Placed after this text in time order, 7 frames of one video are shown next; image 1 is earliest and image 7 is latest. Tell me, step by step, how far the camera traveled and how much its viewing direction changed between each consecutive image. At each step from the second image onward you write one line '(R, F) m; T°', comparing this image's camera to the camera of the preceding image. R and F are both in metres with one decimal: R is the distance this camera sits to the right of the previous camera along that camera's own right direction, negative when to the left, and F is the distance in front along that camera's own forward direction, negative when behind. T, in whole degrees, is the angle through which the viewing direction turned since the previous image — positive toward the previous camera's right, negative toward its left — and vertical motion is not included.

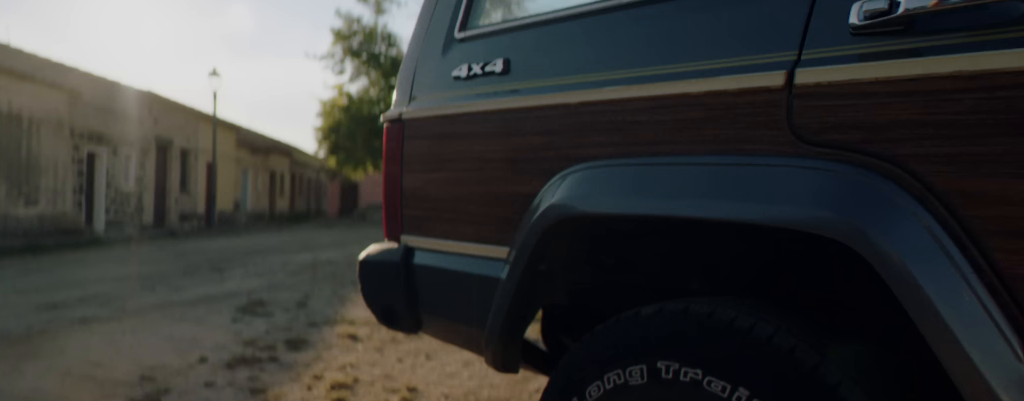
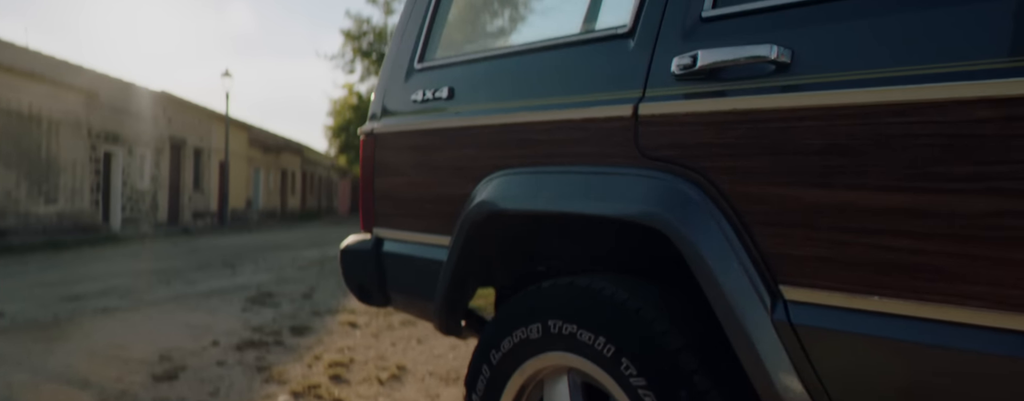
(+0.2, -0.4) m; -1°
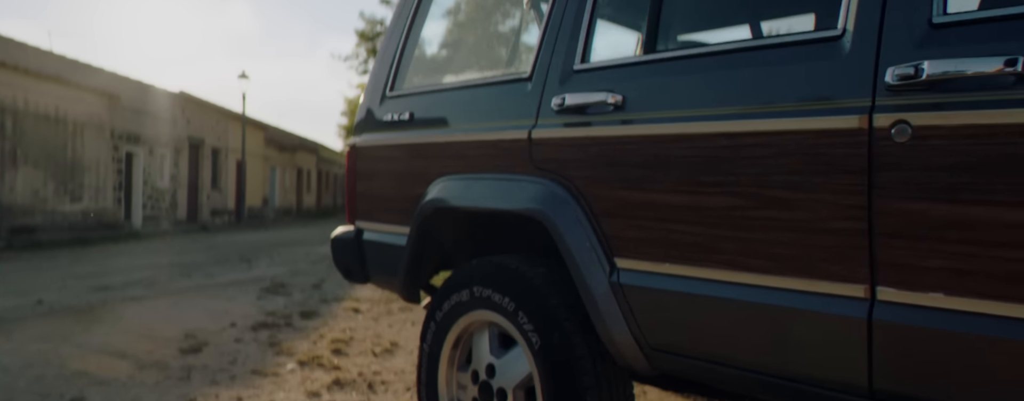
(+0.2, -0.5) m; -1°
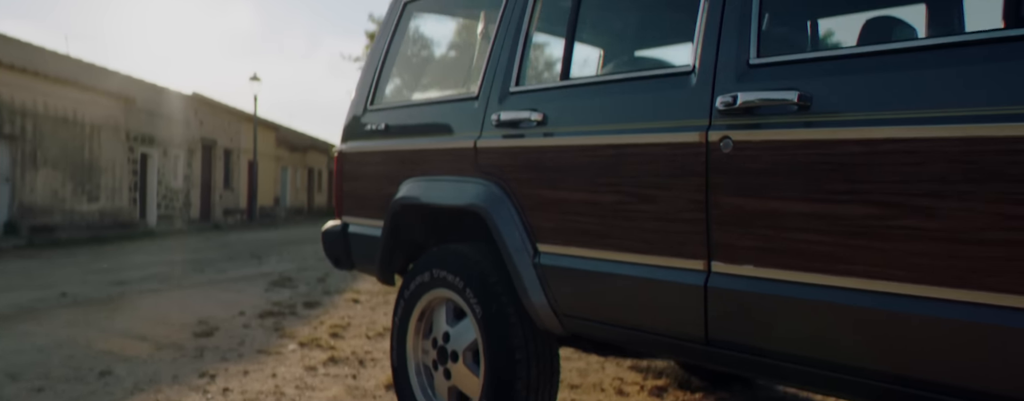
(+0.2, -0.4) m; -1°
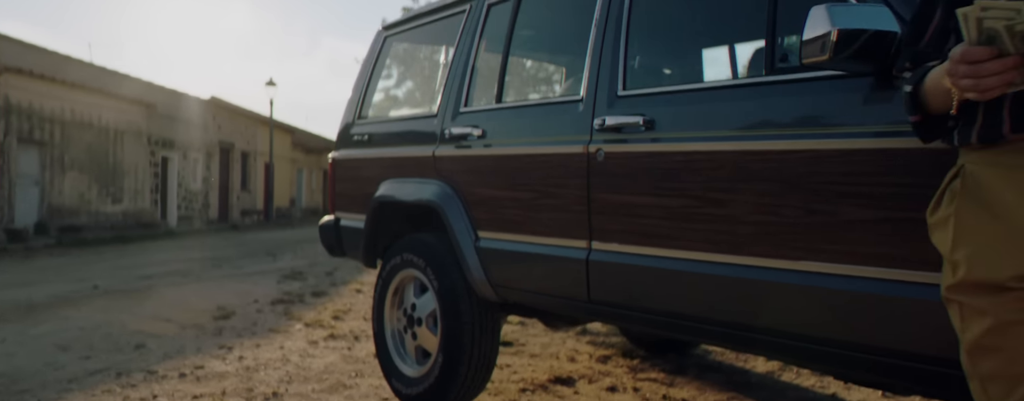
(+0.3, -0.6) m; -1°
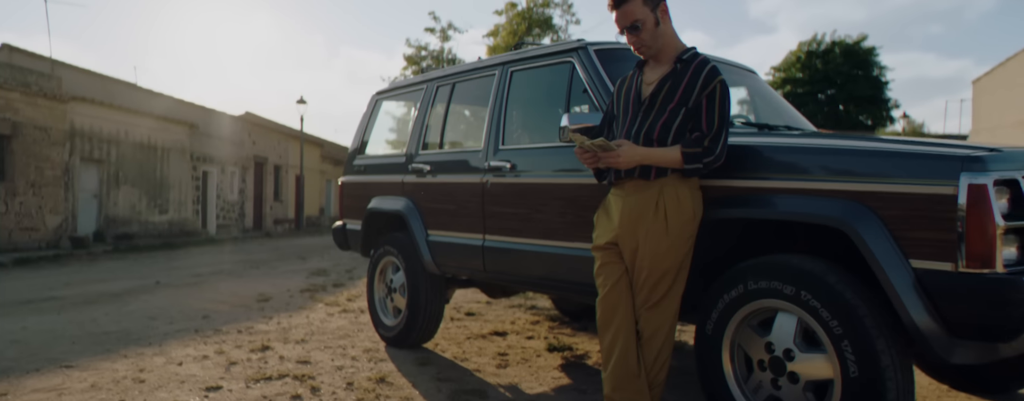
(+0.6, -1.6) m; -2°
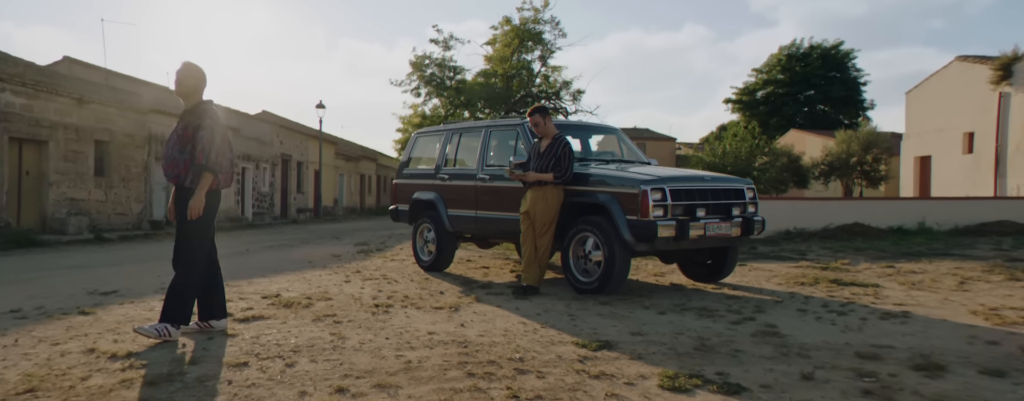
(+0.2, -4.1) m; 0°
